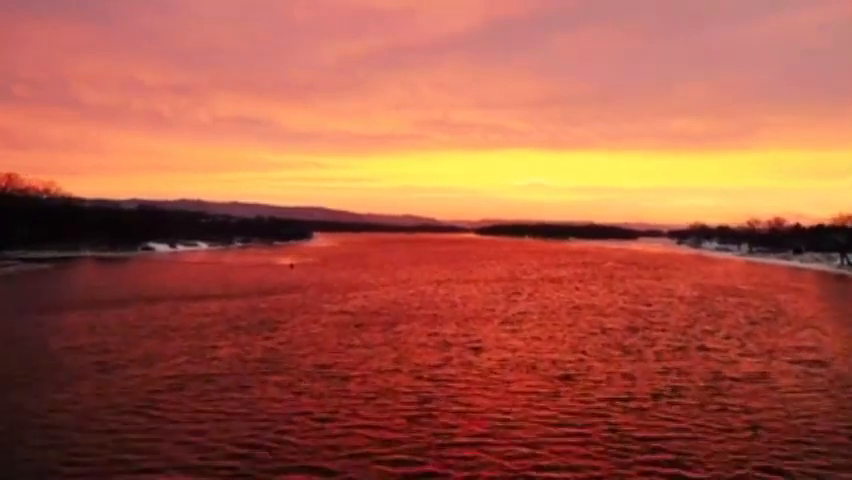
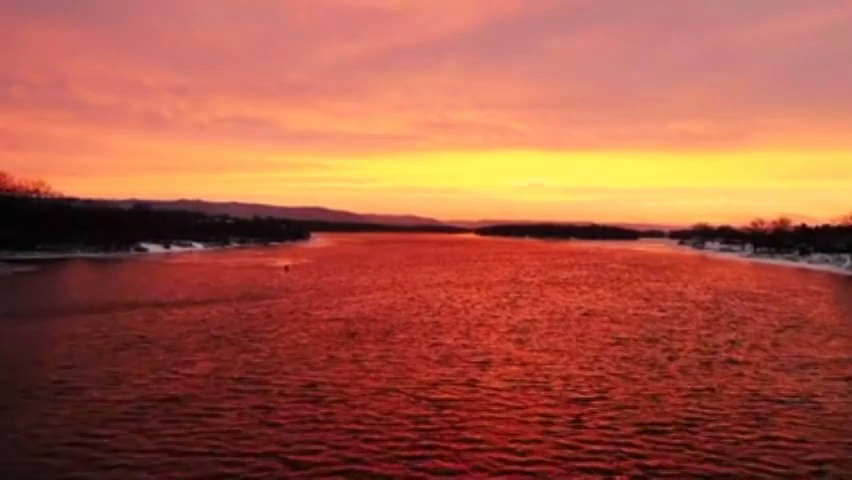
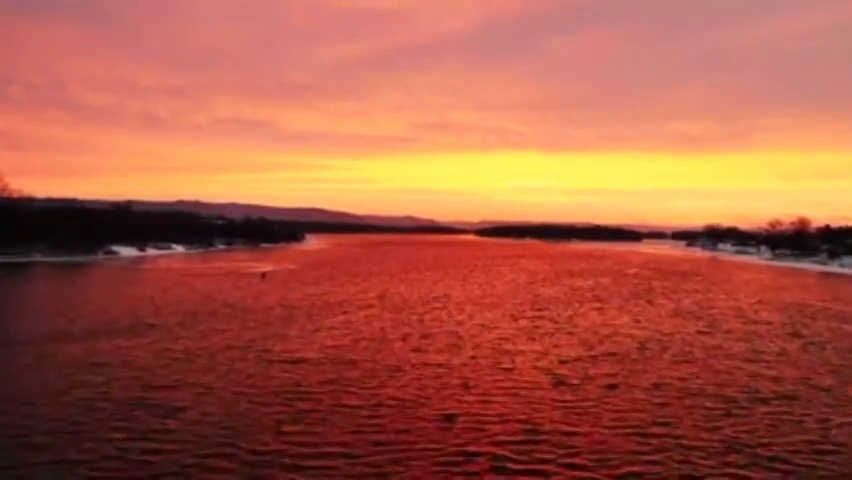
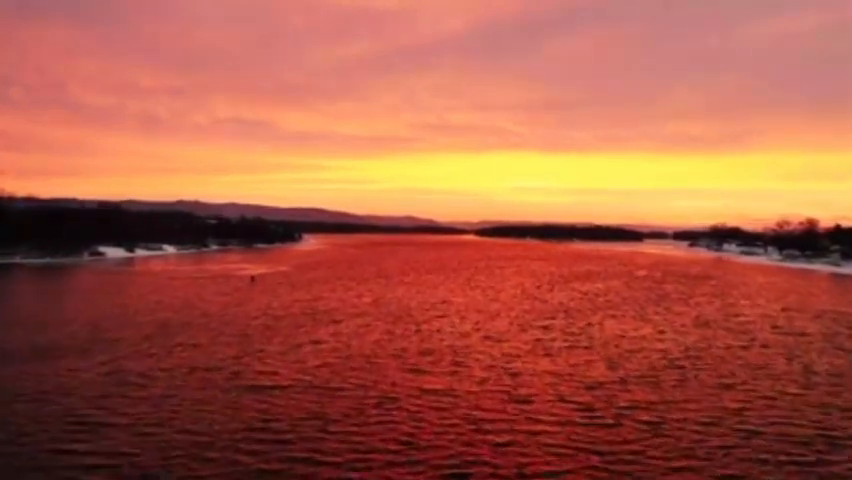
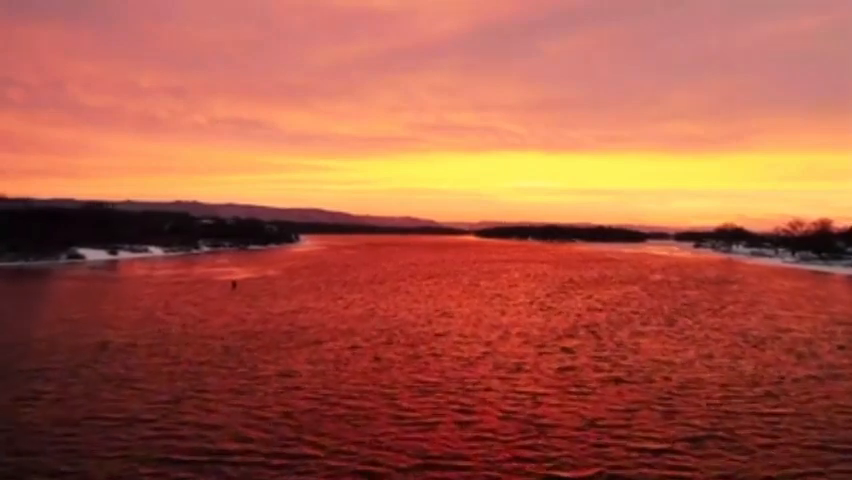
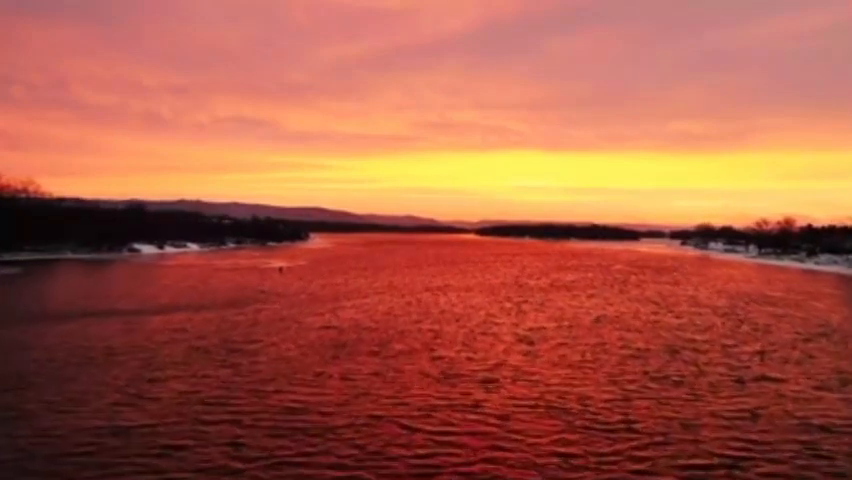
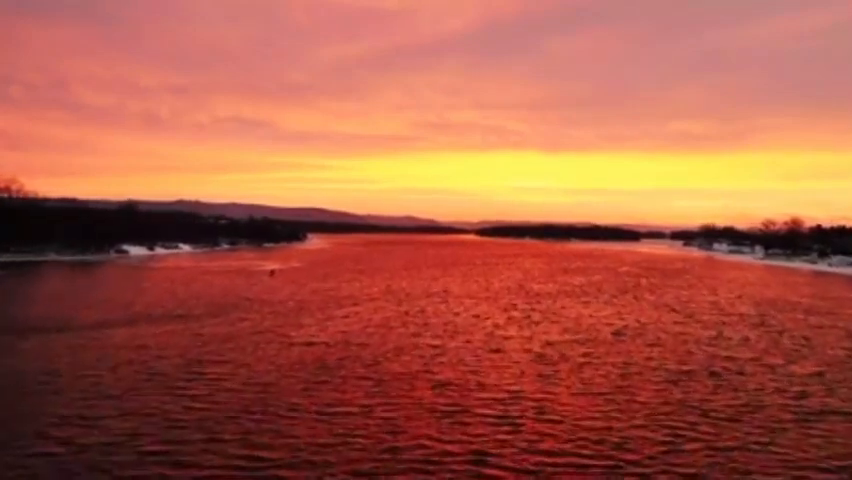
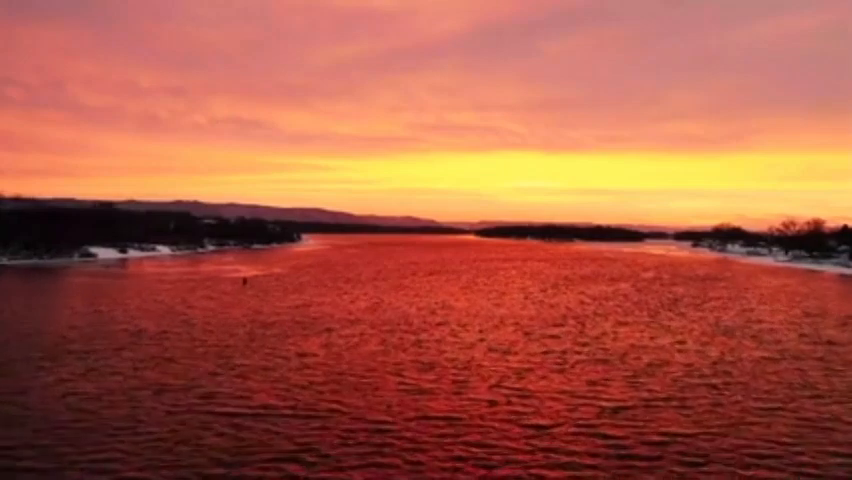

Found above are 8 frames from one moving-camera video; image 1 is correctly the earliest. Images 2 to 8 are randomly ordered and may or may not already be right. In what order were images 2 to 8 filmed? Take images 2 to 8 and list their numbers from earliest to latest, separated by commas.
2, 6, 7, 3, 4, 8, 5
